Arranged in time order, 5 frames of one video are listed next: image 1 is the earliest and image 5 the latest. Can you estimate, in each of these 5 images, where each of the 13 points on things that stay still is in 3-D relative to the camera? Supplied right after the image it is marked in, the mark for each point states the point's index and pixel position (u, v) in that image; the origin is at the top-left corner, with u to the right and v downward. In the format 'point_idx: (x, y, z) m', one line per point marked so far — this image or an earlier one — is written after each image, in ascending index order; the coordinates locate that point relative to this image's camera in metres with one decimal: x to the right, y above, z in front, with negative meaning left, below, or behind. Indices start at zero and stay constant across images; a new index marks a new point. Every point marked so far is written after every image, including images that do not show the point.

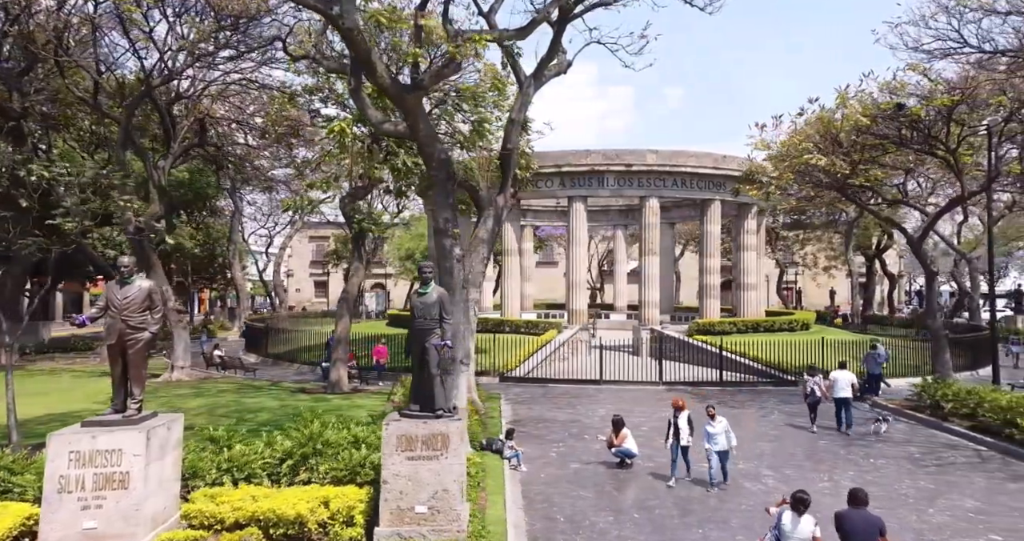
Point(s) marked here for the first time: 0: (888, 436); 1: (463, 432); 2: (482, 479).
0: (+7.3, -3.2, +12.8) m
1: (-0.4, -1.2, +5.0) m
2: (-0.3, -2.4, +7.5) m
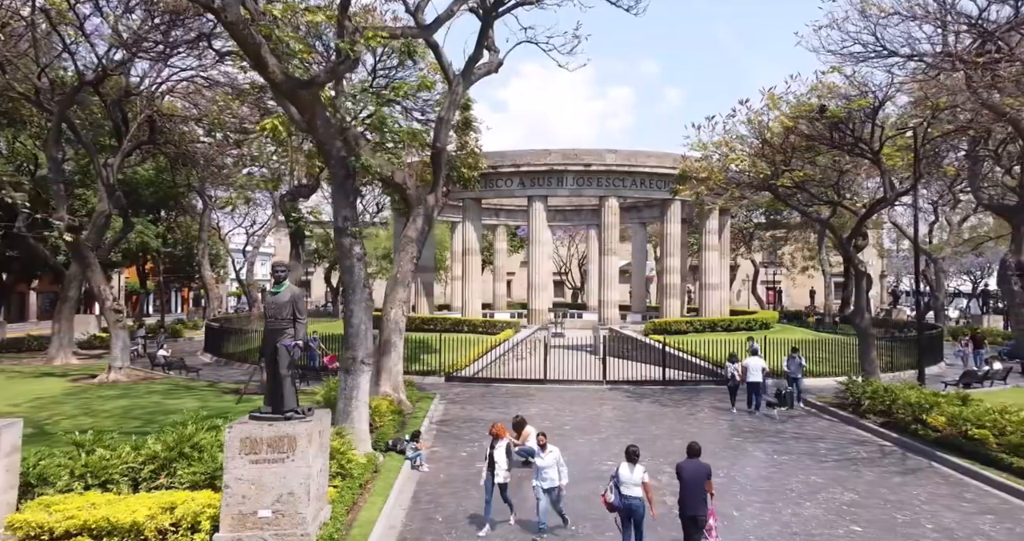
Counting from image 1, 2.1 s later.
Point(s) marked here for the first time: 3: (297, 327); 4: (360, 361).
0: (+5.8, -3.2, +13.1) m
1: (-1.5, -1.2, +5.0) m
2: (-1.6, -2.3, +7.4) m
3: (-1.7, -0.5, +5.3) m
4: (-2.1, -1.2, +9.0) m
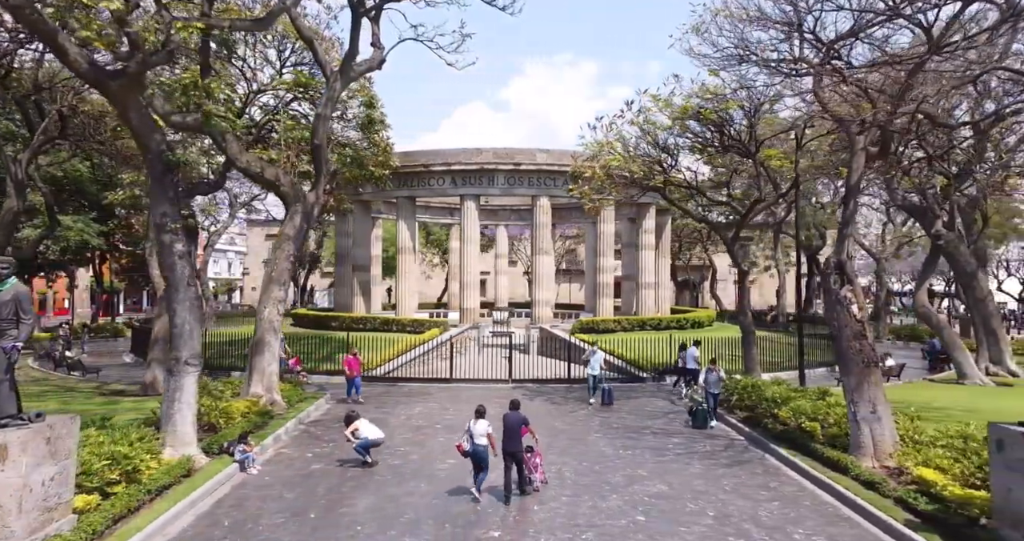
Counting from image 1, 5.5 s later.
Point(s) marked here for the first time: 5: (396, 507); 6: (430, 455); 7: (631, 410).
0: (+3.2, -3.2, +13.4) m
1: (-3.4, -1.2, +4.7) m
2: (-3.7, -2.3, +7.2) m
3: (-3.7, -0.4, +5.0) m
4: (-4.3, -1.2, +8.7) m
5: (-1.2, -2.6, +7.1) m
6: (-1.3, -2.9, +10.3) m
7: (+2.9, -3.5, +16.7) m
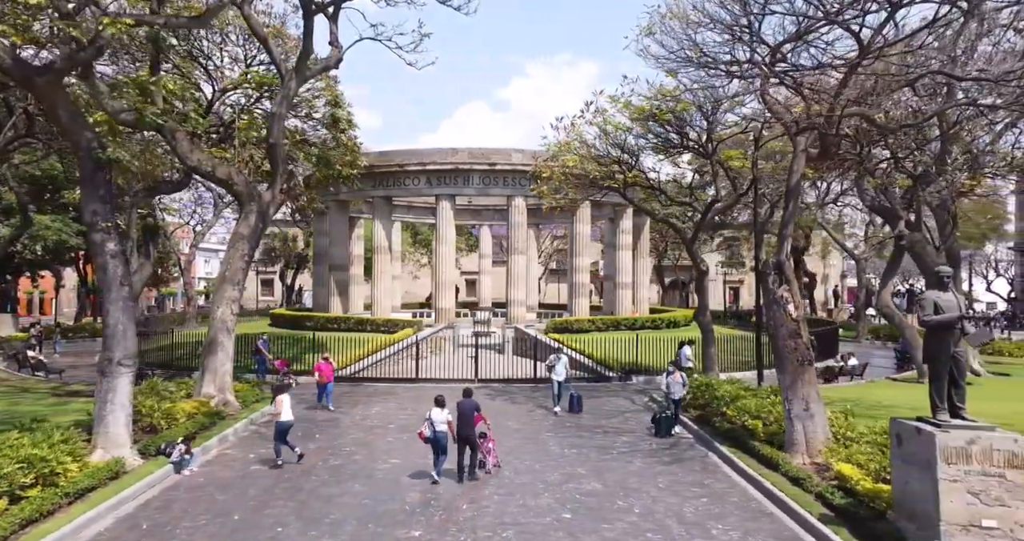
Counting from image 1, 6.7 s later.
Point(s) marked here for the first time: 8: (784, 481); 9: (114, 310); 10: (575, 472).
0: (+2.2, -3.2, +13.5) m
1: (-4.1, -1.2, +4.6) m
2: (-4.5, -2.3, +7.1) m
3: (-4.4, -0.4, +4.9) m
4: (-5.1, -1.2, +8.6) m
5: (-2.0, -2.6, +7.1) m
6: (-2.1, -2.9, +10.3) m
7: (+1.8, -3.5, +16.8) m
8: (+3.2, -2.5, +7.8) m
9: (-5.2, -0.5, +8.6) m
10: (+0.8, -2.7, +8.8) m
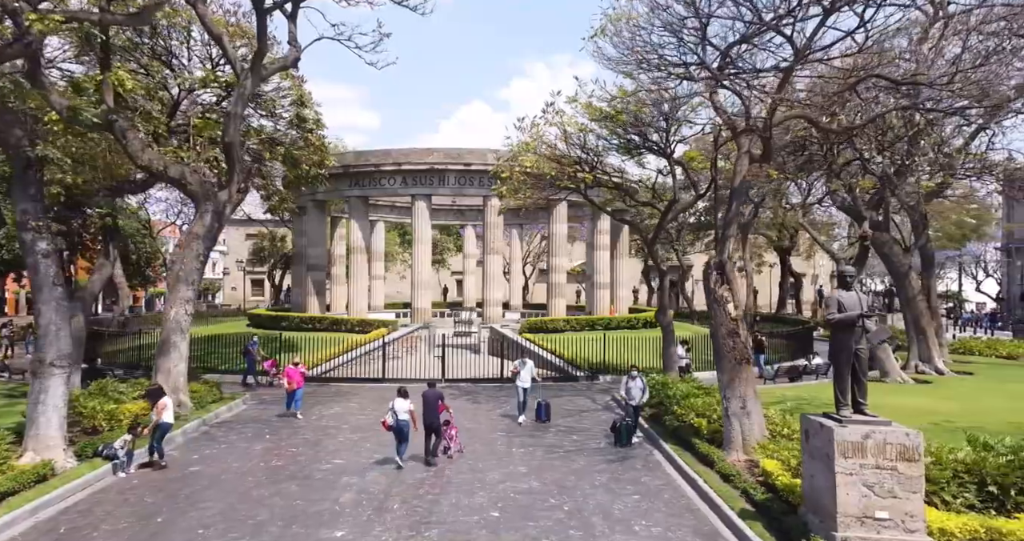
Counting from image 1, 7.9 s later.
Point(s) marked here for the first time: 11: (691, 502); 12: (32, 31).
0: (+1.3, -3.2, +13.6) m
1: (-4.8, -1.2, +4.5) m
2: (-5.2, -2.3, +7.0) m
3: (-5.0, -0.4, +4.8) m
4: (-5.9, -1.2, +8.4) m
5: (-2.7, -2.6, +7.0) m
6: (-3.0, -2.9, +10.2) m
7: (+0.8, -3.5, +16.8) m
8: (+2.5, -2.5, +7.9) m
9: (-6.0, -0.5, +8.5) m
10: (+0.1, -2.7, +8.8) m
11: (+2.0, -2.5, +7.3) m
12: (-5.9, +3.0, +8.3) m
